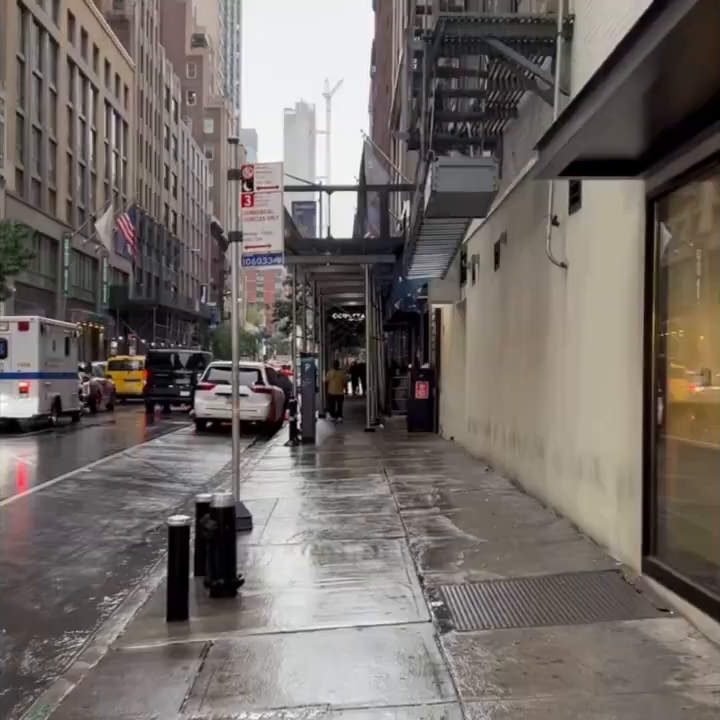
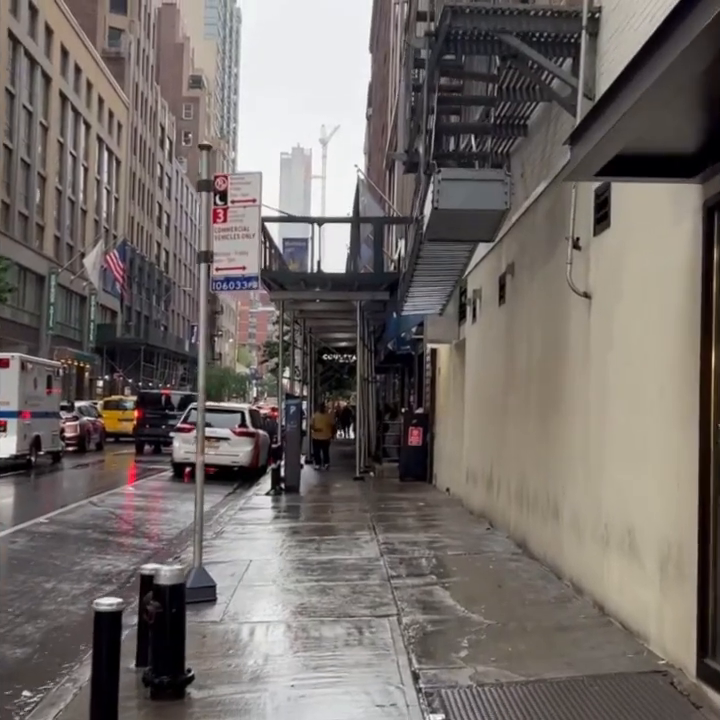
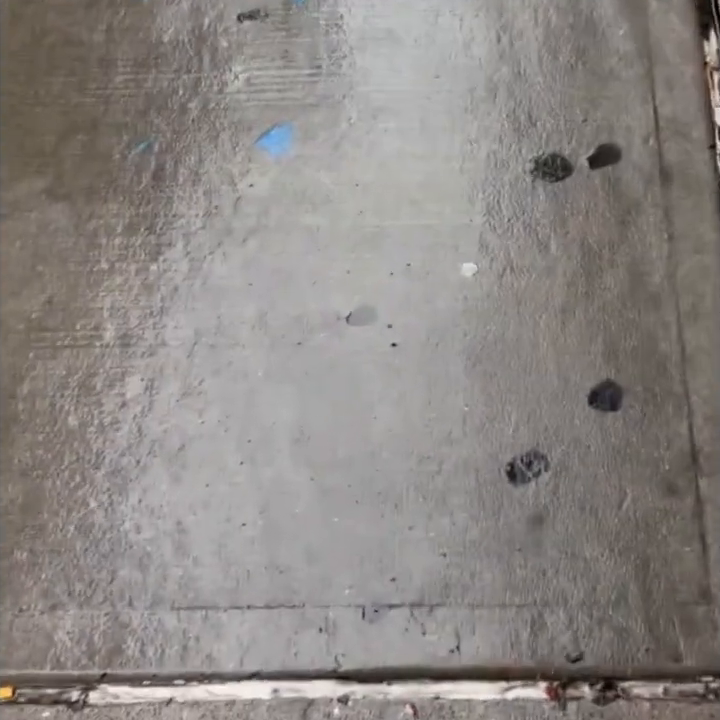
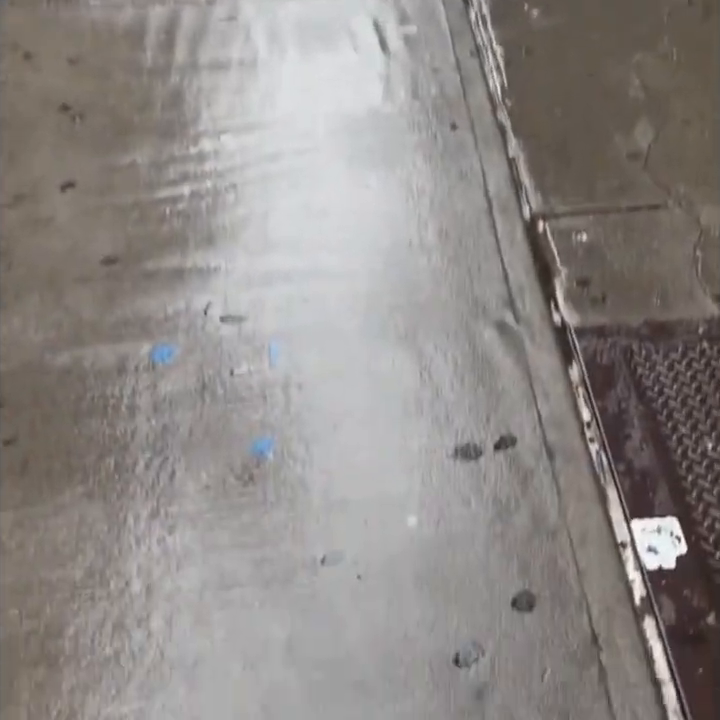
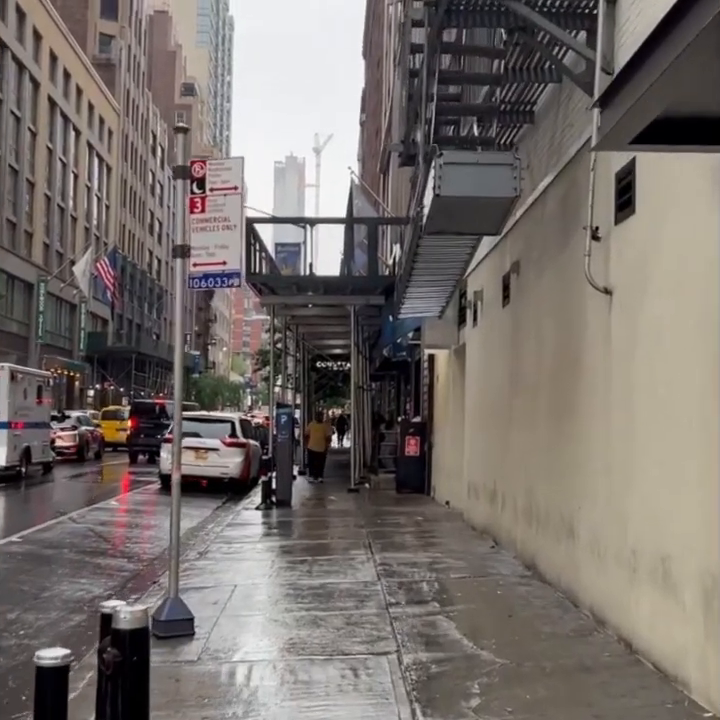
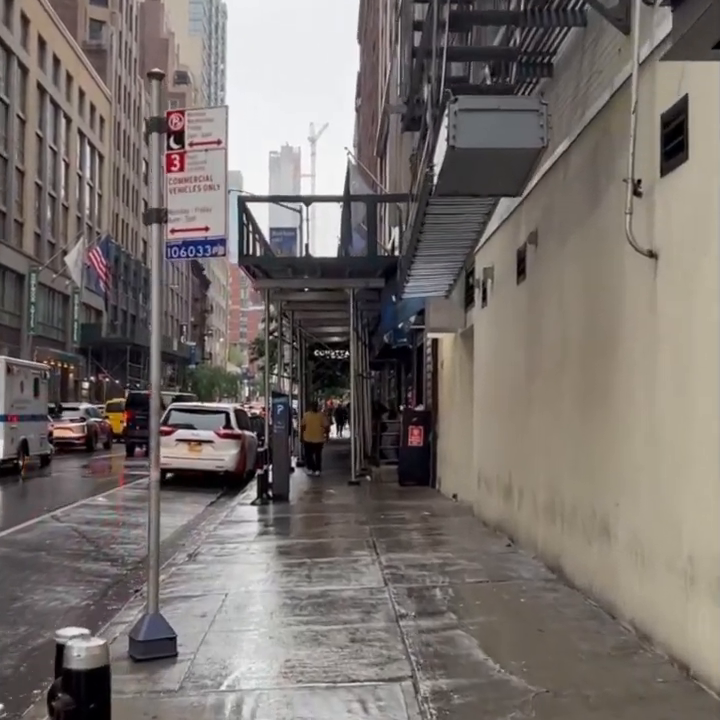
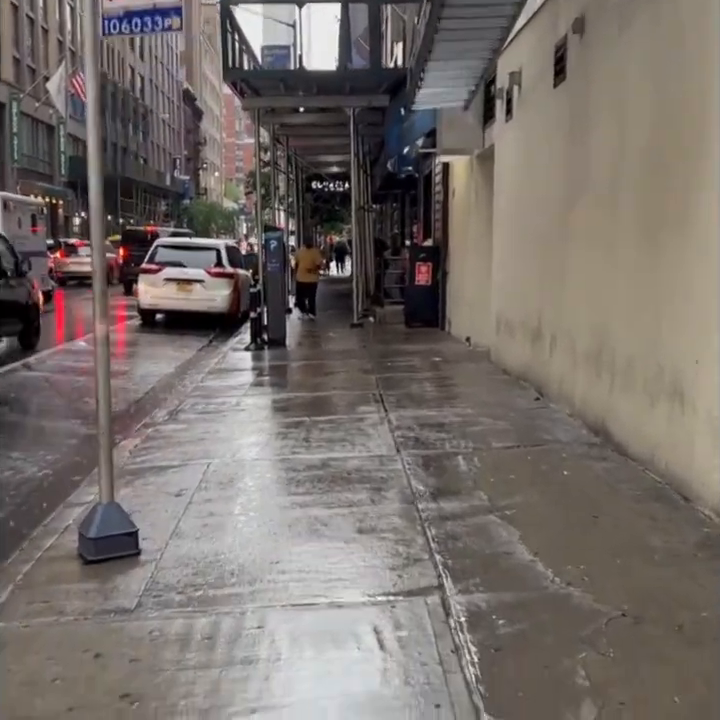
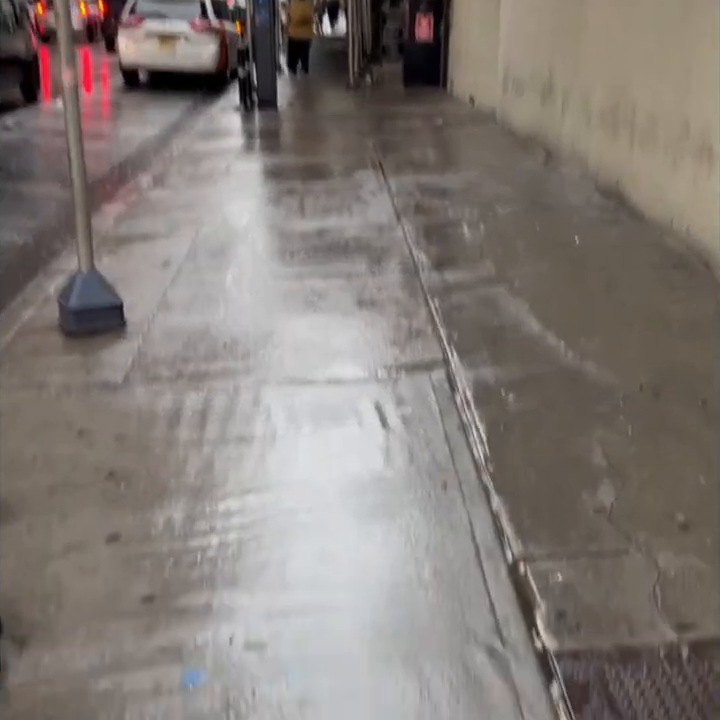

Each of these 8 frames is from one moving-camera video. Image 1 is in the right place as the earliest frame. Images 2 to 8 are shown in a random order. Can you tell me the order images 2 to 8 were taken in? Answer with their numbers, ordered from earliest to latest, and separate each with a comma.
2, 5, 6, 7, 8, 4, 3
